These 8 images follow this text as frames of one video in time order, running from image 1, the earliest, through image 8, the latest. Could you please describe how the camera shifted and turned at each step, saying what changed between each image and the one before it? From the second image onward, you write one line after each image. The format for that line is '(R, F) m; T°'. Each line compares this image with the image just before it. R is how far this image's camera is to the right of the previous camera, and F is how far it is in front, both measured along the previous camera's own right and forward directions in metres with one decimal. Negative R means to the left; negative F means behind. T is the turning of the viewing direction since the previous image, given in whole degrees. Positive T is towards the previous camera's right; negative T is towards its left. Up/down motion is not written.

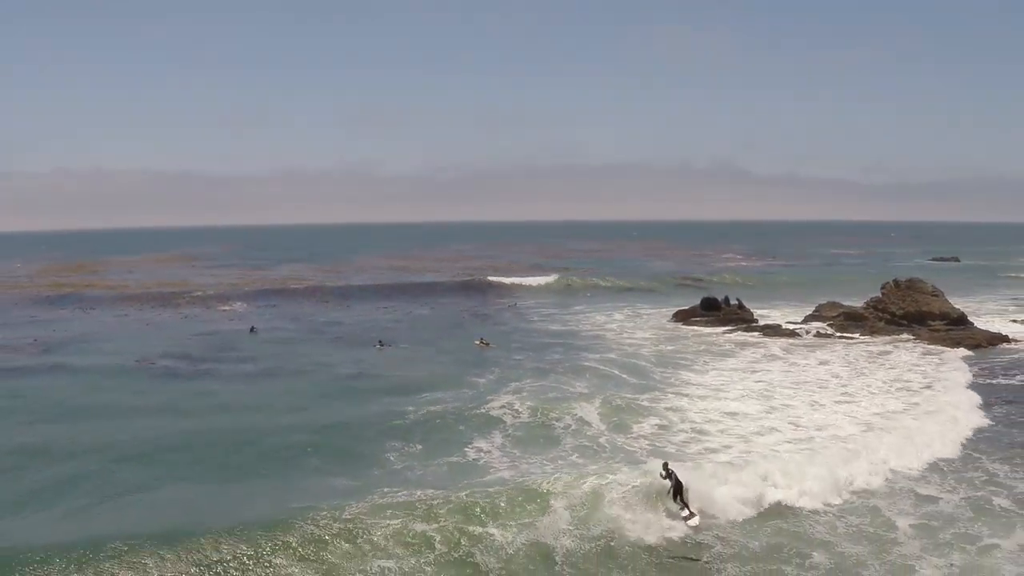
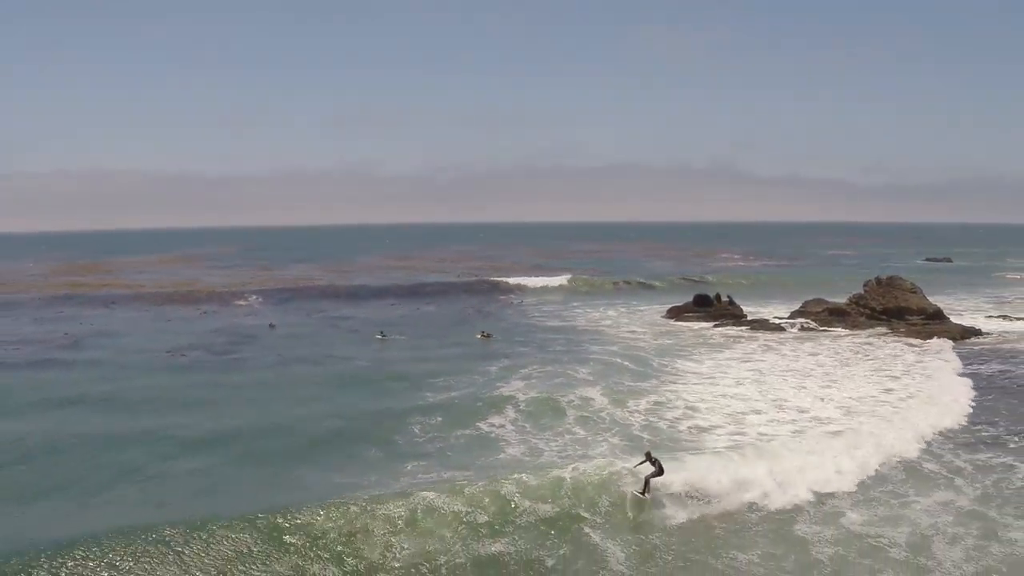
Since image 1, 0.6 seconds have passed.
(-0.1, -0.8) m; 0°
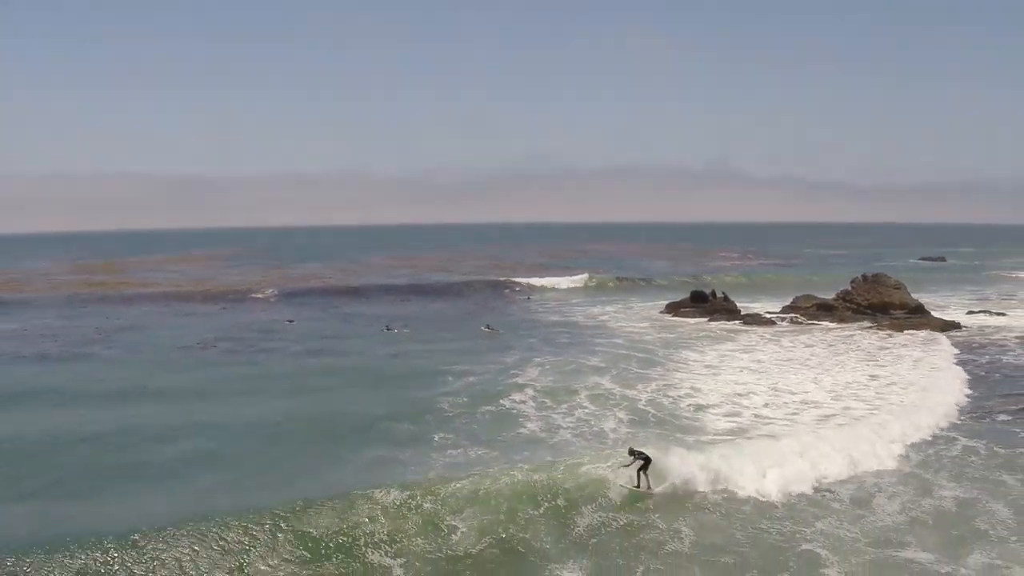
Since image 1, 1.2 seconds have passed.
(-0.1, -0.8) m; 0°
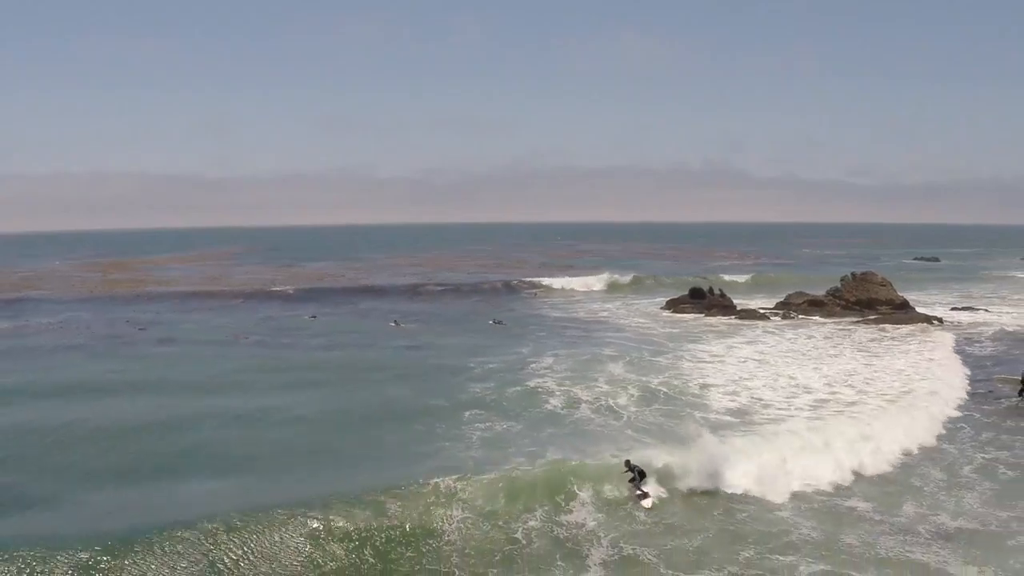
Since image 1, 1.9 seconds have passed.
(-0.2, -0.9) m; 0°
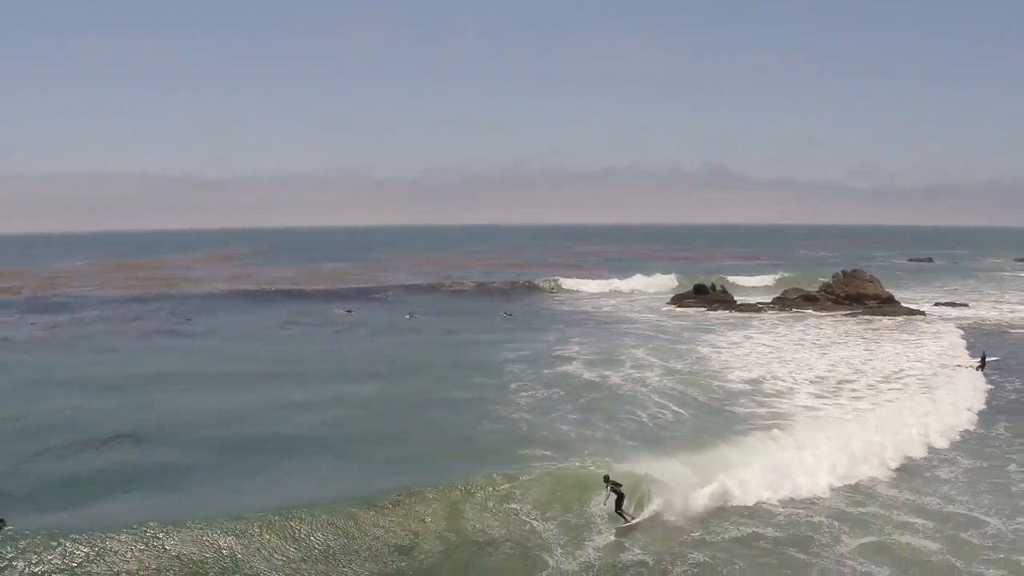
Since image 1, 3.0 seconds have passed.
(-0.5, -1.4) m; 0°
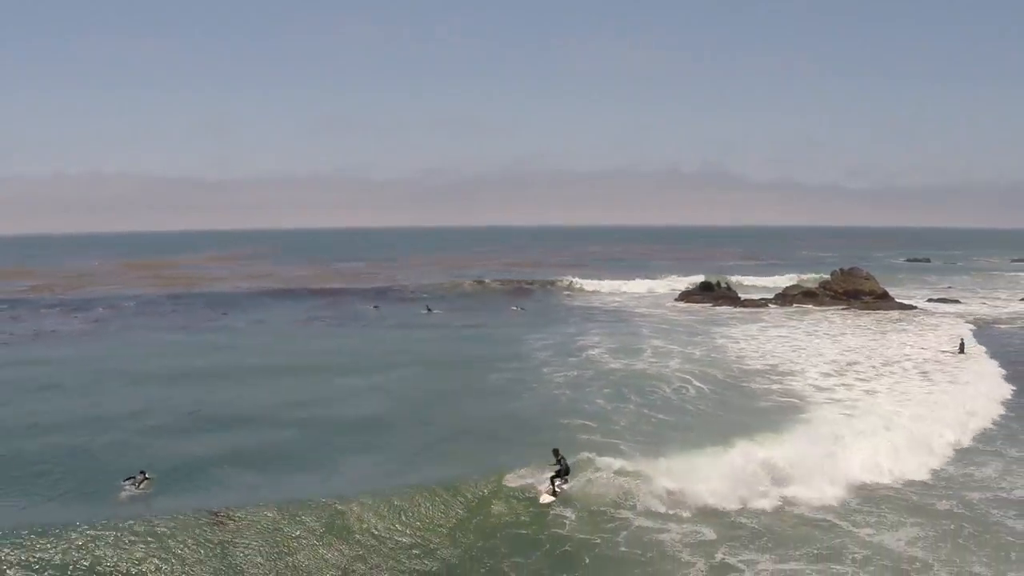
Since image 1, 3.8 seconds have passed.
(-0.5, -1.1) m; 0°
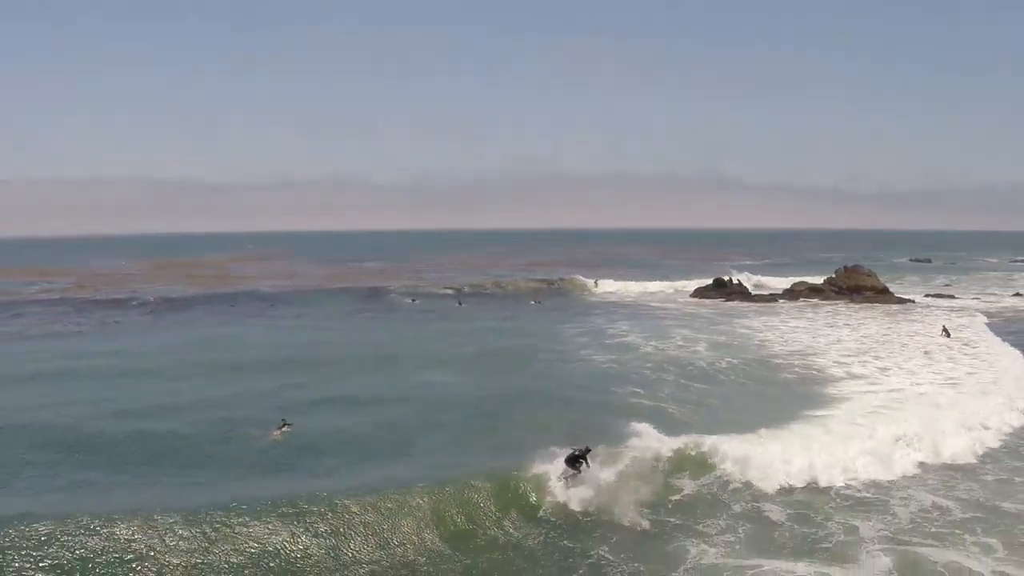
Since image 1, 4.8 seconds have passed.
(-0.8, -1.5) m; 0°
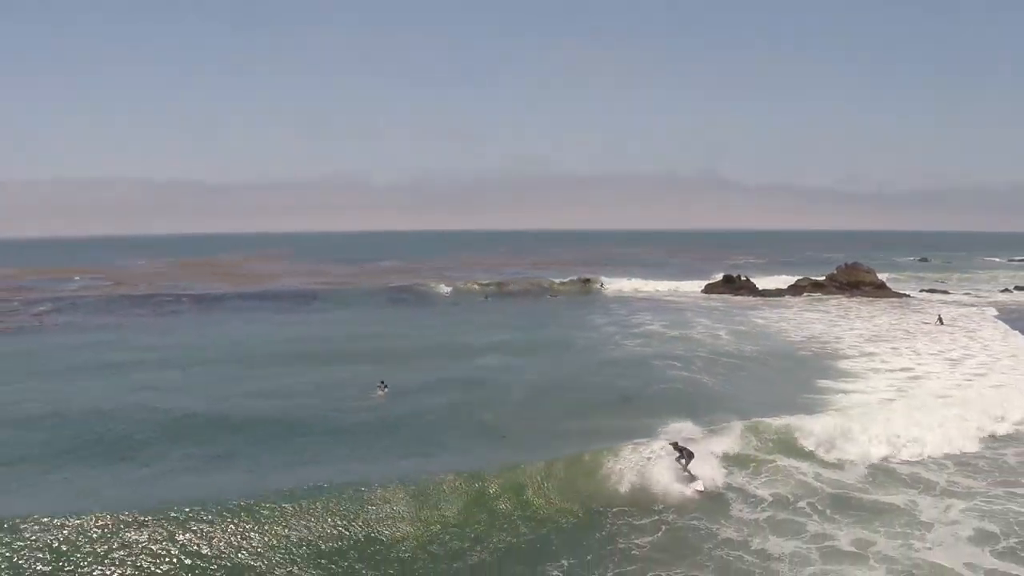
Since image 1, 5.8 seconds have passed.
(-0.6, -1.3) m; 0°
